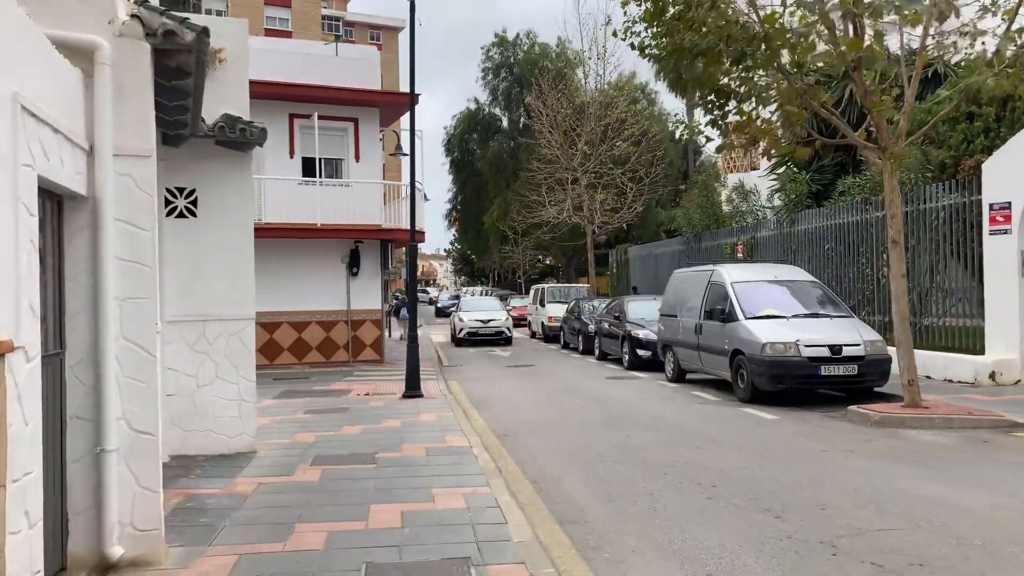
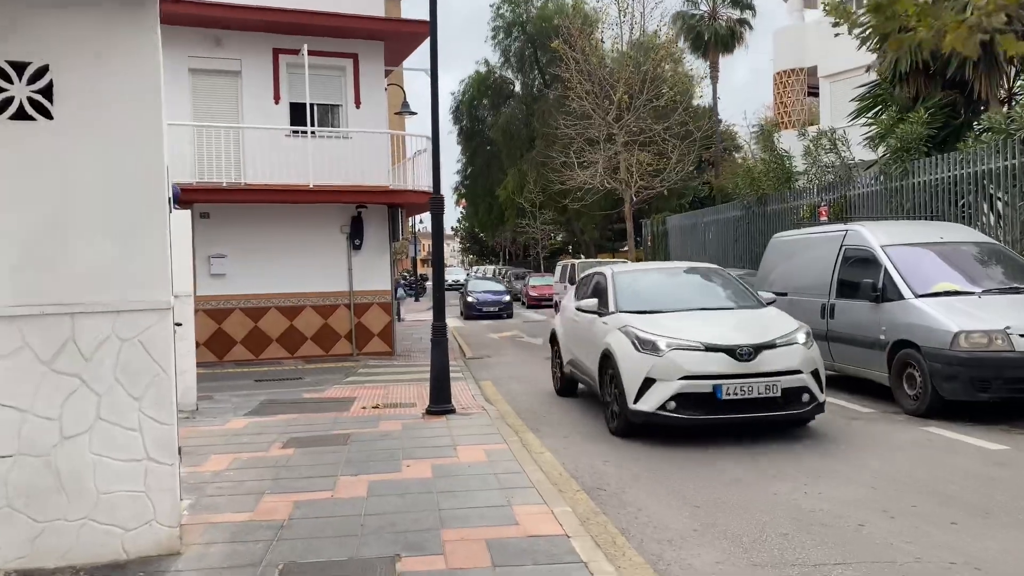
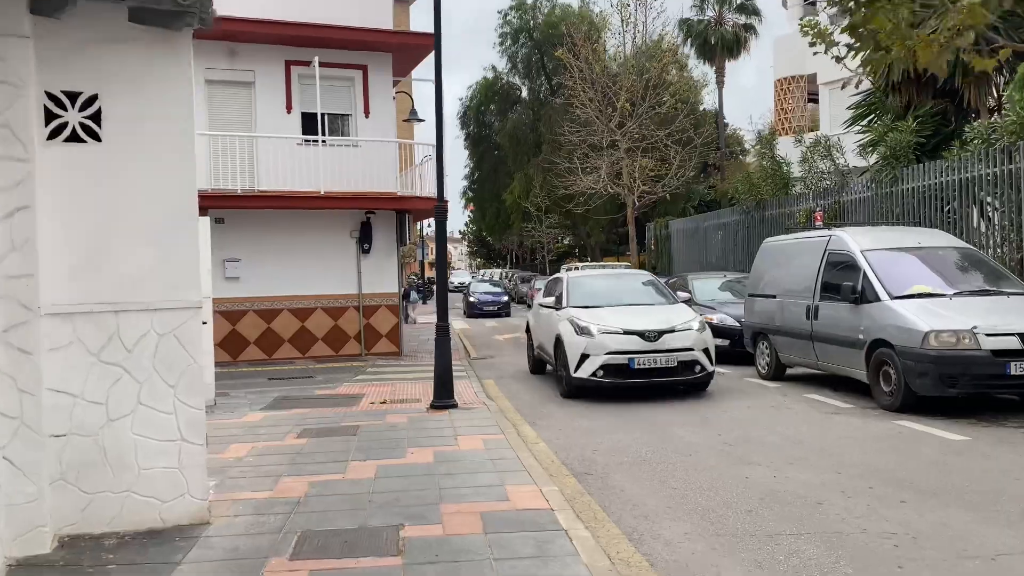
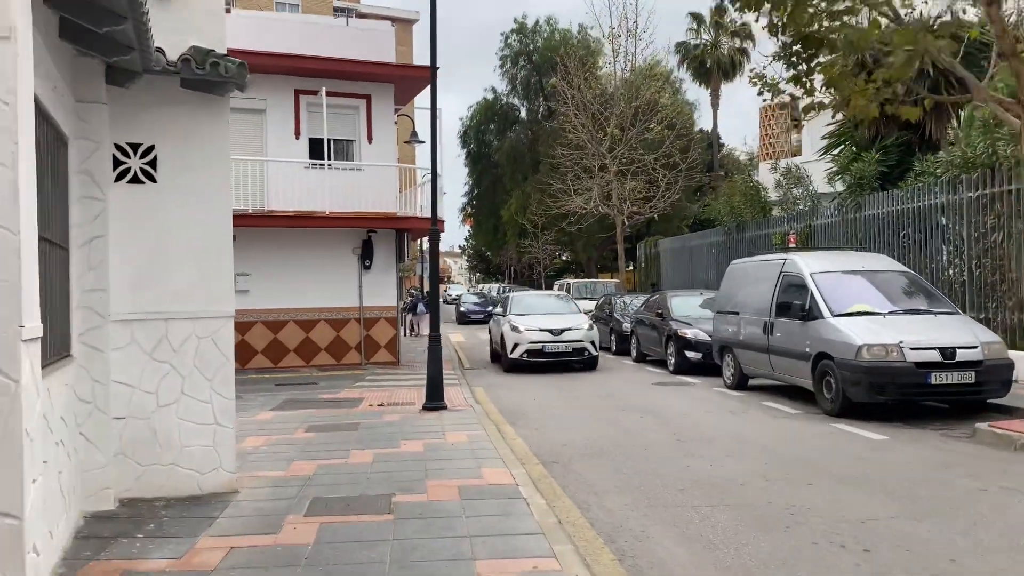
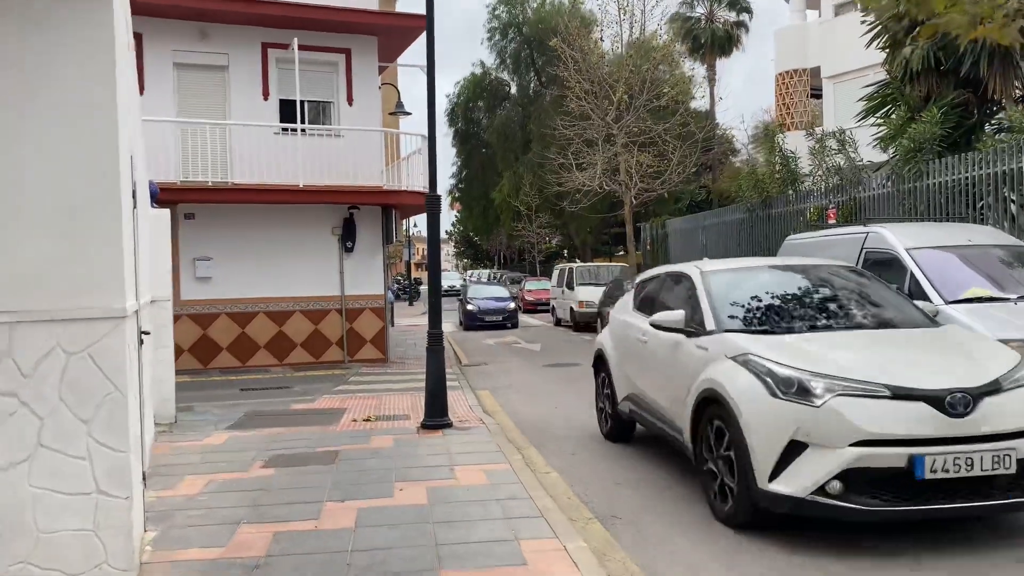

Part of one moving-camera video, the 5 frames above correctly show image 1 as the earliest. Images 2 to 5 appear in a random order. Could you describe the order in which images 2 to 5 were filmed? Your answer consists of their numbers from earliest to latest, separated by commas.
4, 3, 2, 5
